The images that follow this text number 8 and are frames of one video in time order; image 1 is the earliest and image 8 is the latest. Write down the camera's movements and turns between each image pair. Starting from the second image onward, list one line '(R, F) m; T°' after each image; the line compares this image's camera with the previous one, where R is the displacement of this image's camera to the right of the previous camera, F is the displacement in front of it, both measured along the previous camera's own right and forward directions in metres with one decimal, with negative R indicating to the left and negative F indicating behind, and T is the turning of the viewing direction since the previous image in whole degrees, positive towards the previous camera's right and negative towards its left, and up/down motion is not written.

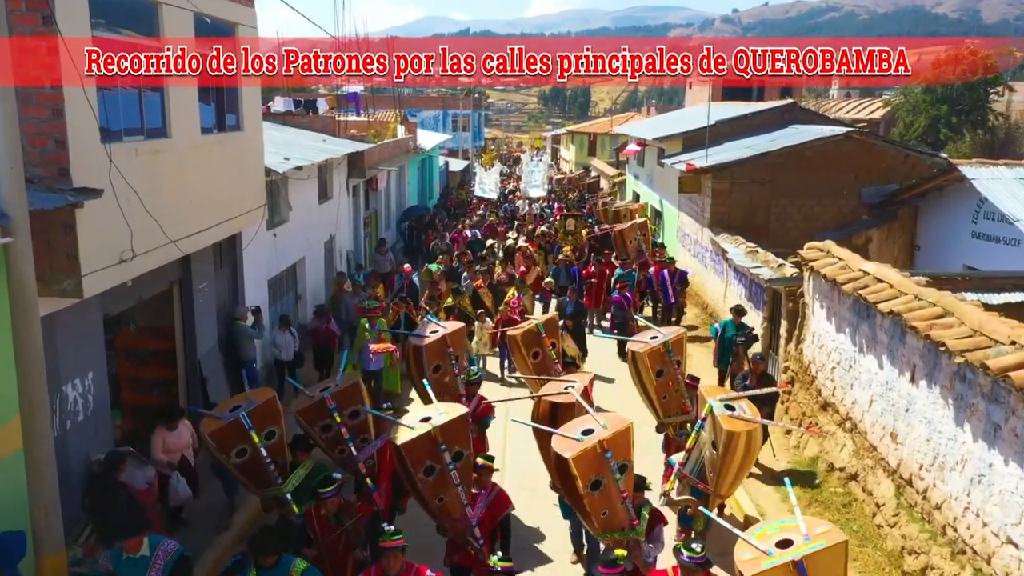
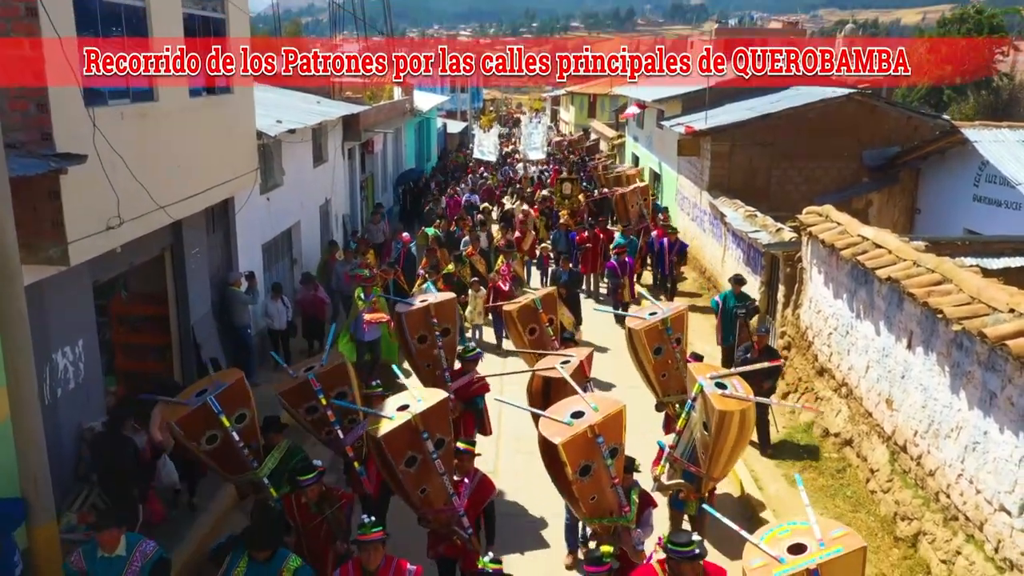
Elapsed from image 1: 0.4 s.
(+0.1, +0.1) m; 0°
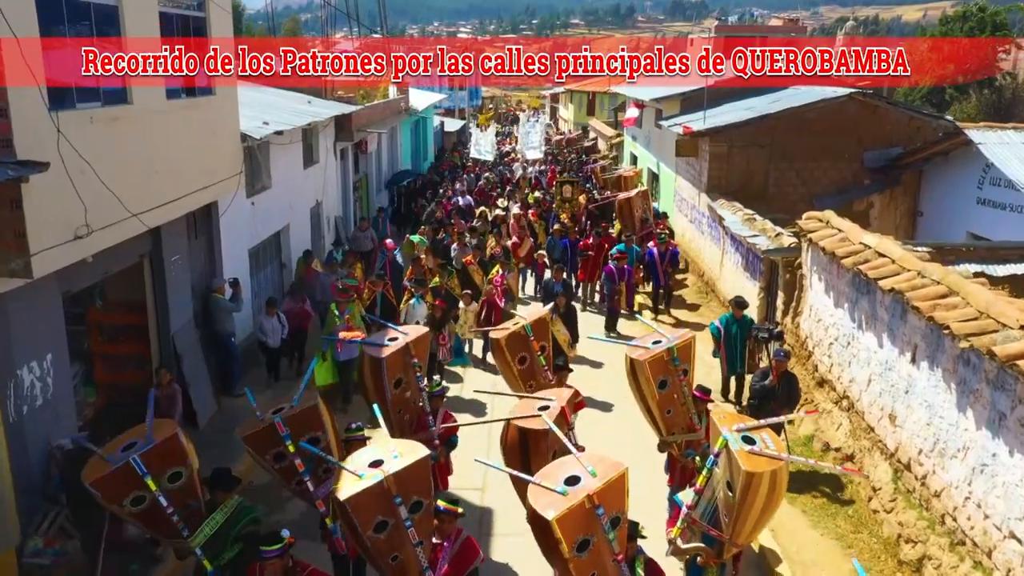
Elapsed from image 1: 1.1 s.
(+0.1, +0.3) m; 0°
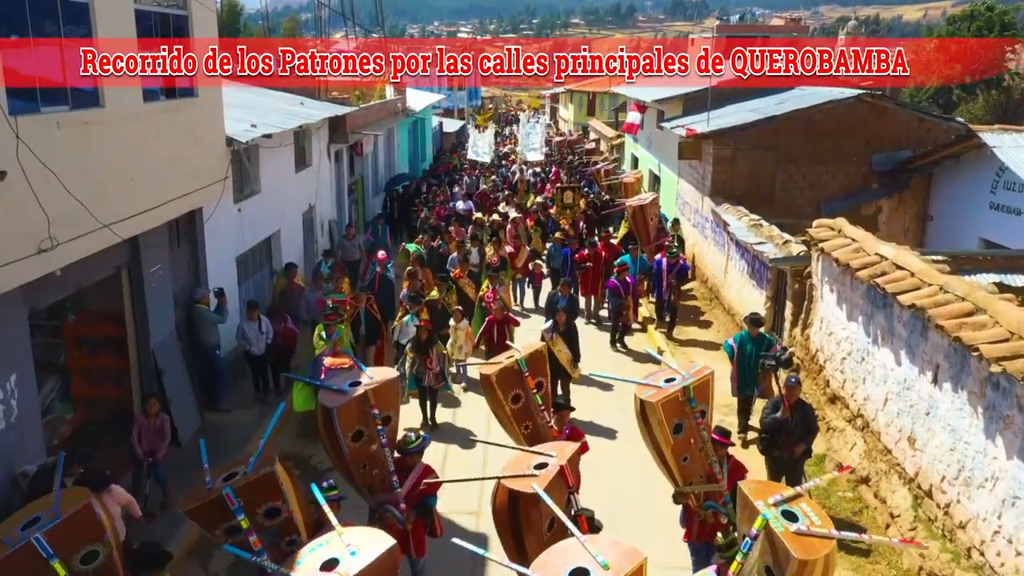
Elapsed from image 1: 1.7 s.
(0.0, +0.5) m; 0°
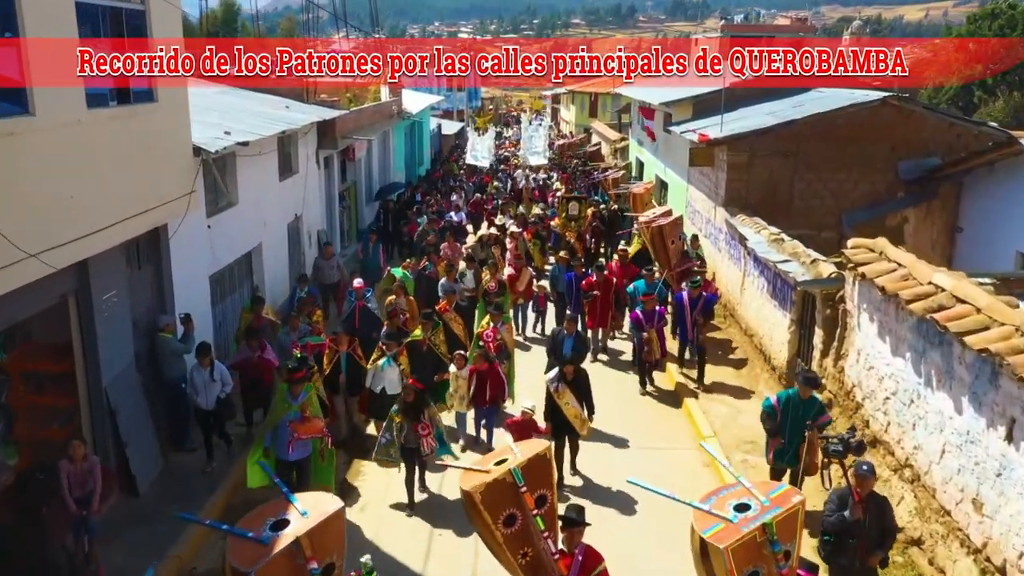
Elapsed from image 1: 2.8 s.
(0.0, +1.1) m; 0°
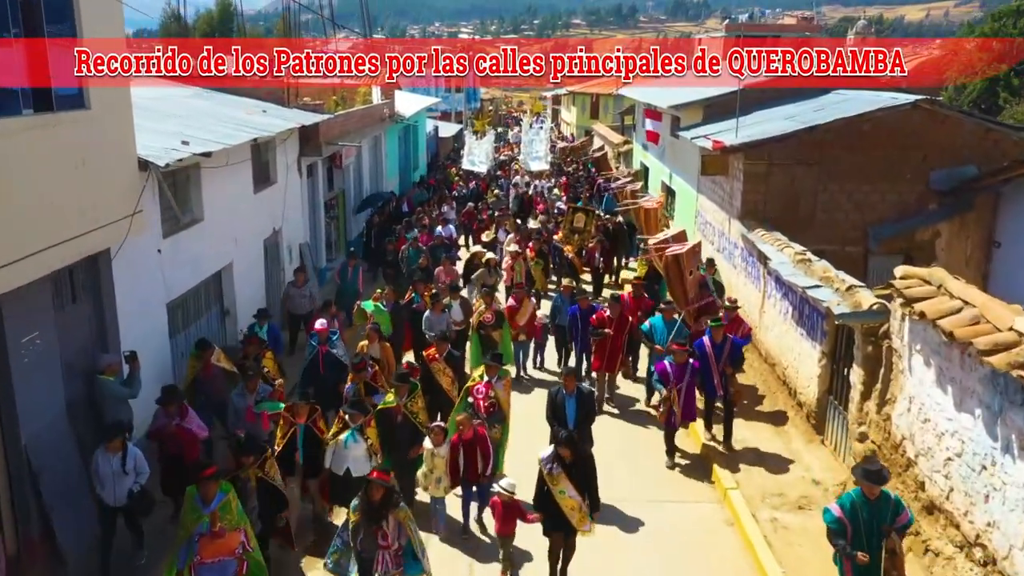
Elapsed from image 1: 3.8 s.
(+0.1, +1.2) m; 0°
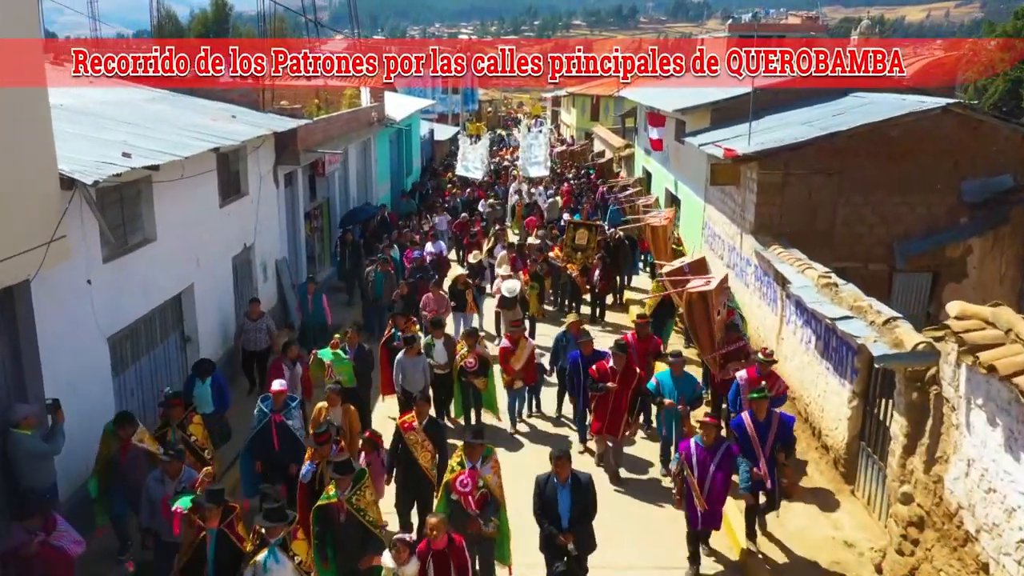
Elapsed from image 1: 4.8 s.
(+0.1, +1.2) m; 0°
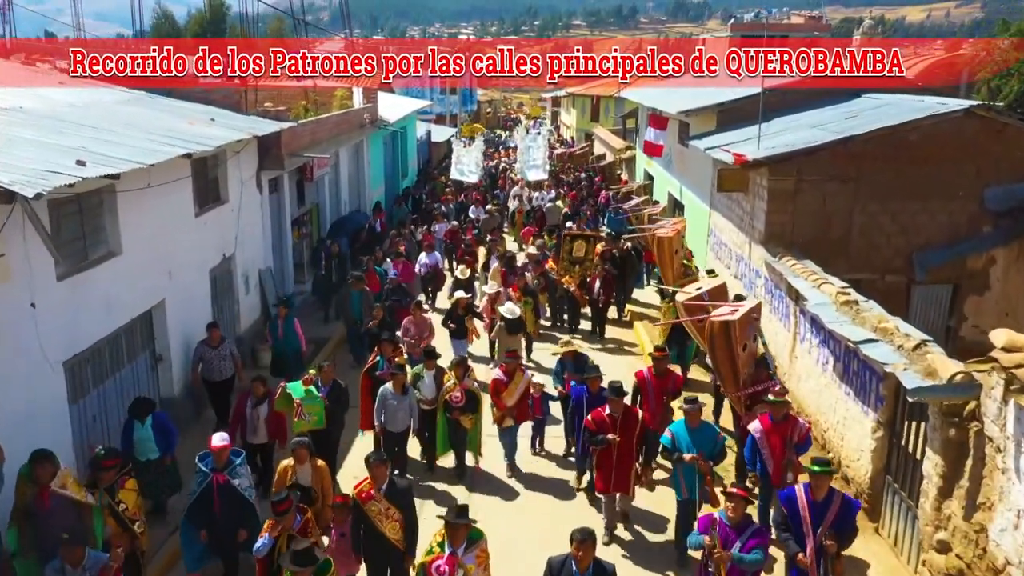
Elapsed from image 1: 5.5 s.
(+0.1, +0.7) m; 0°
